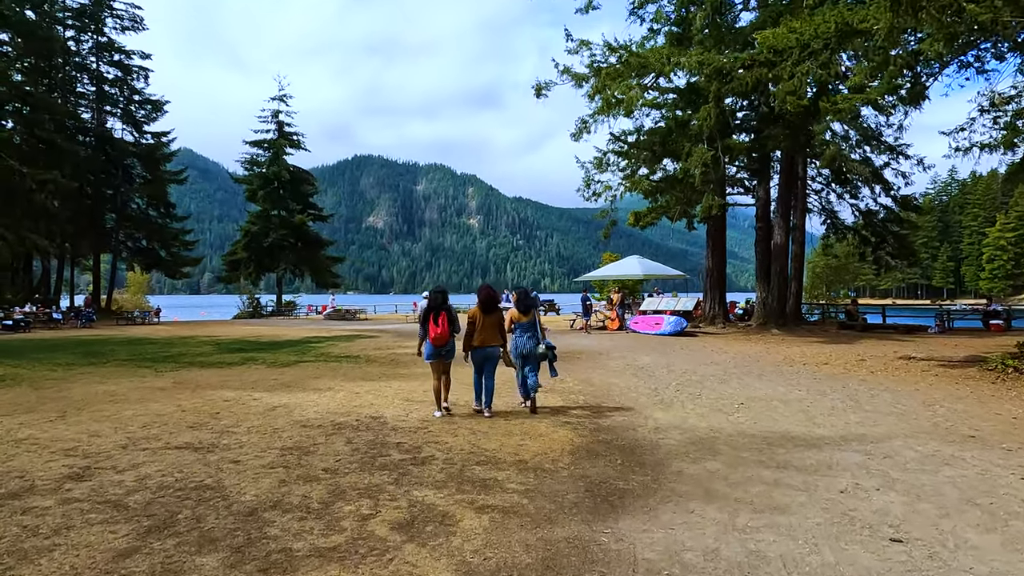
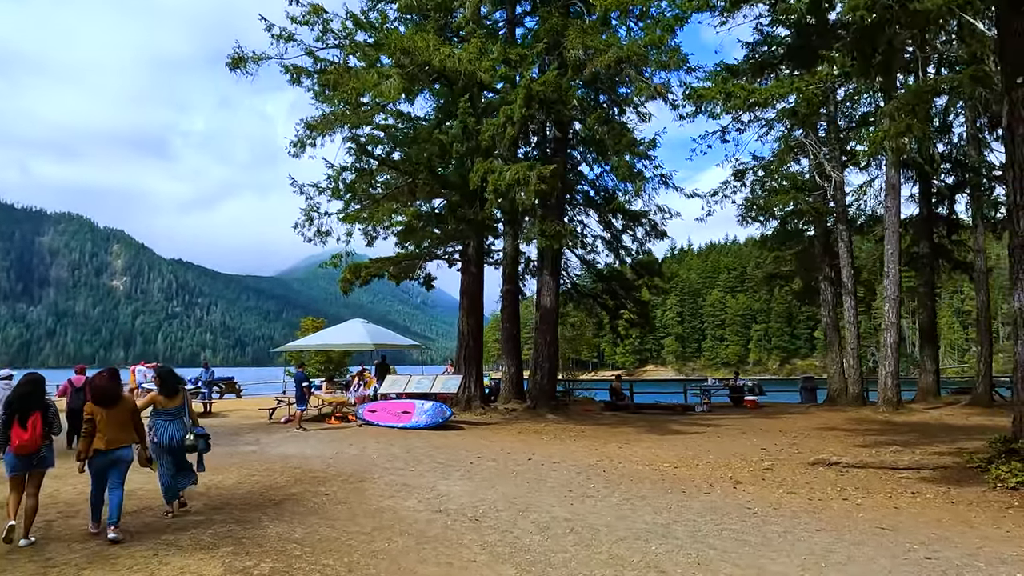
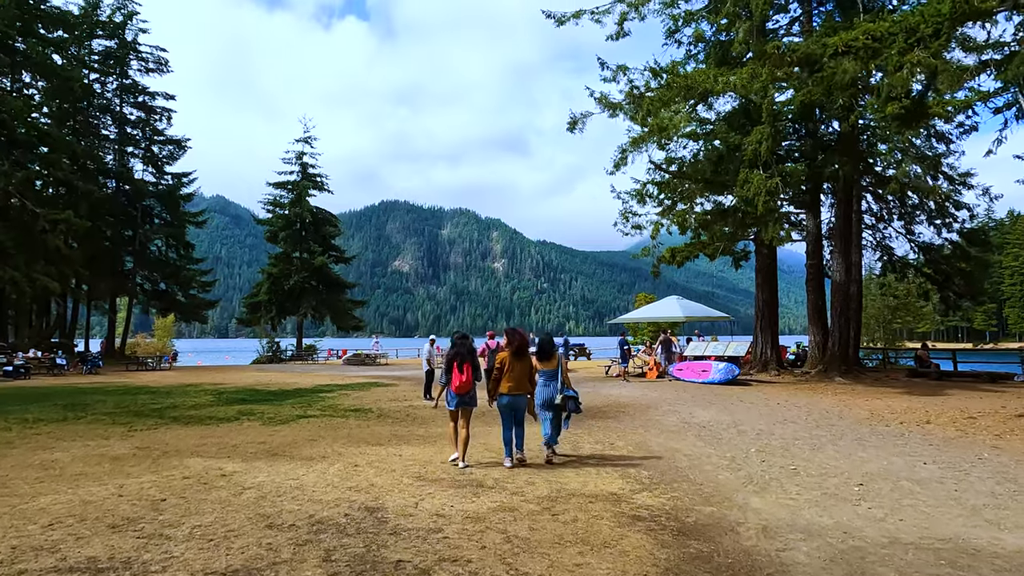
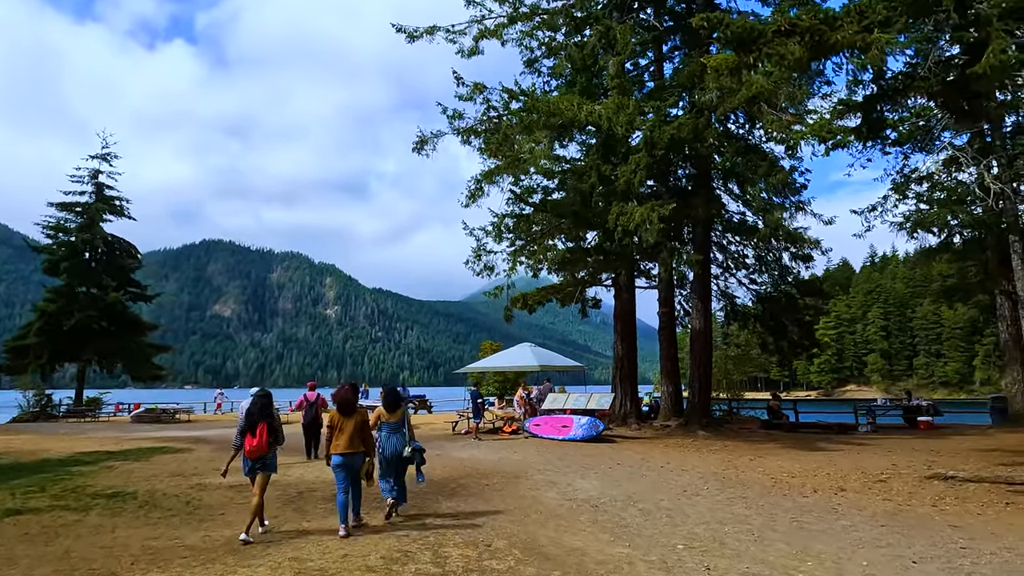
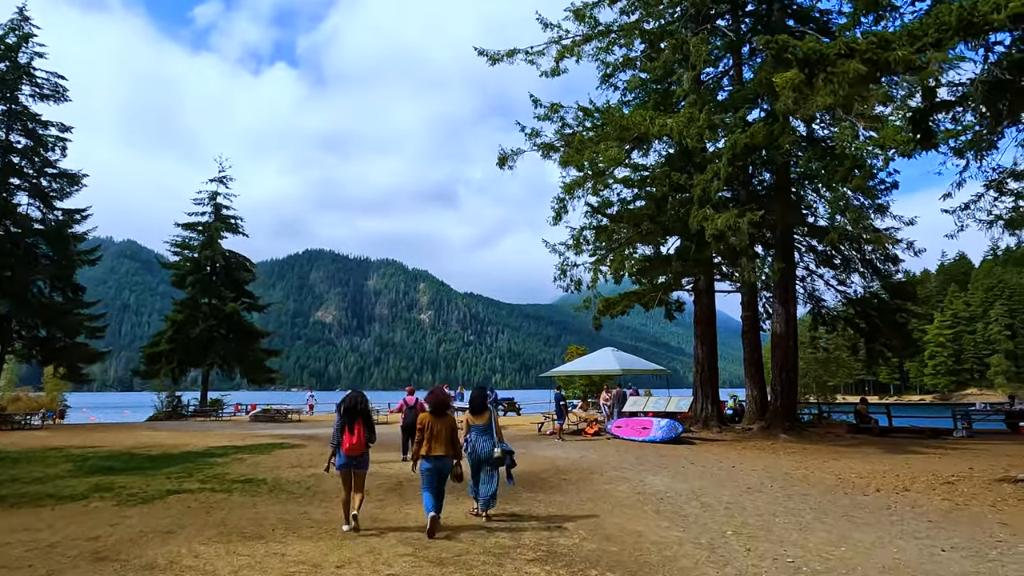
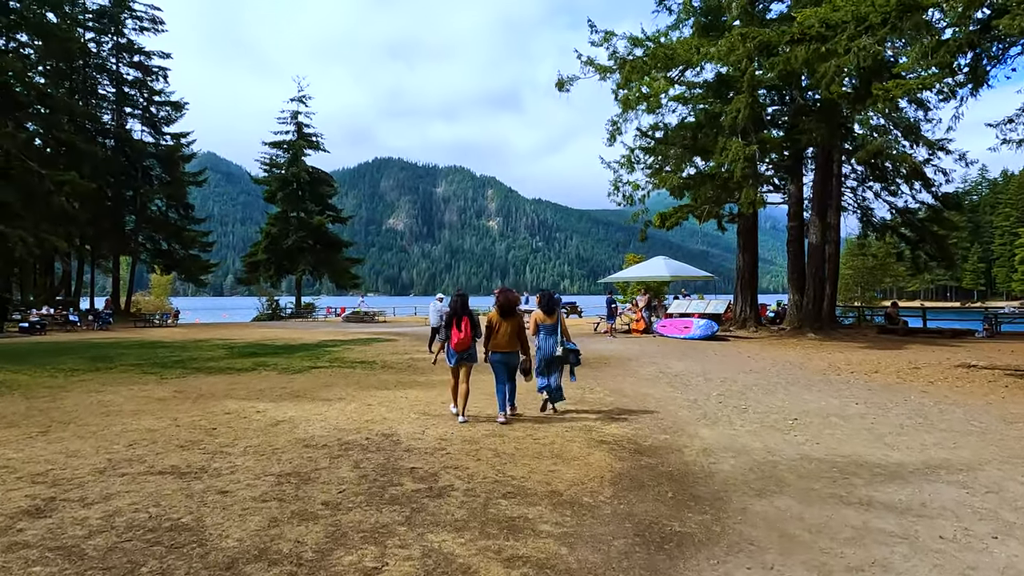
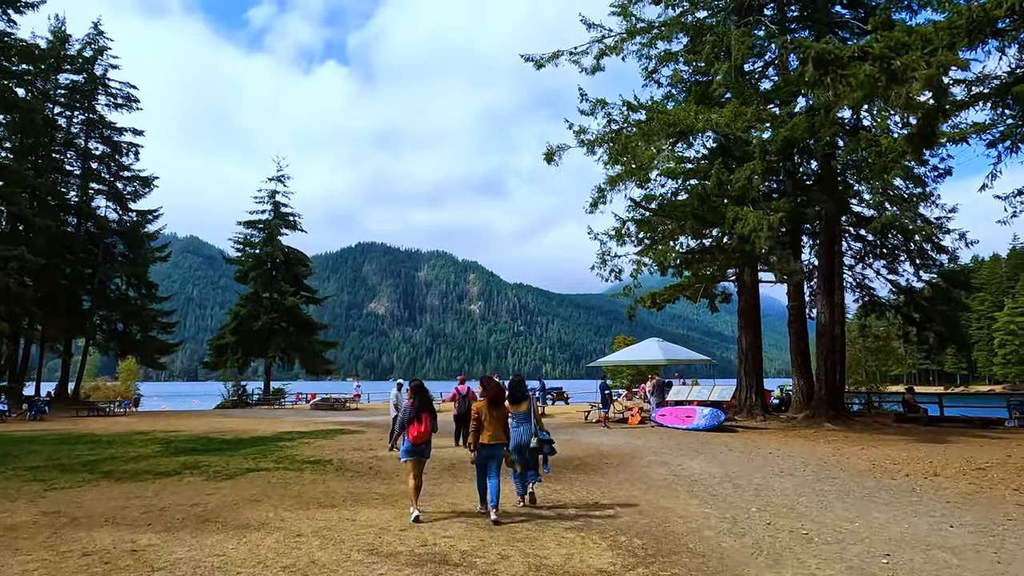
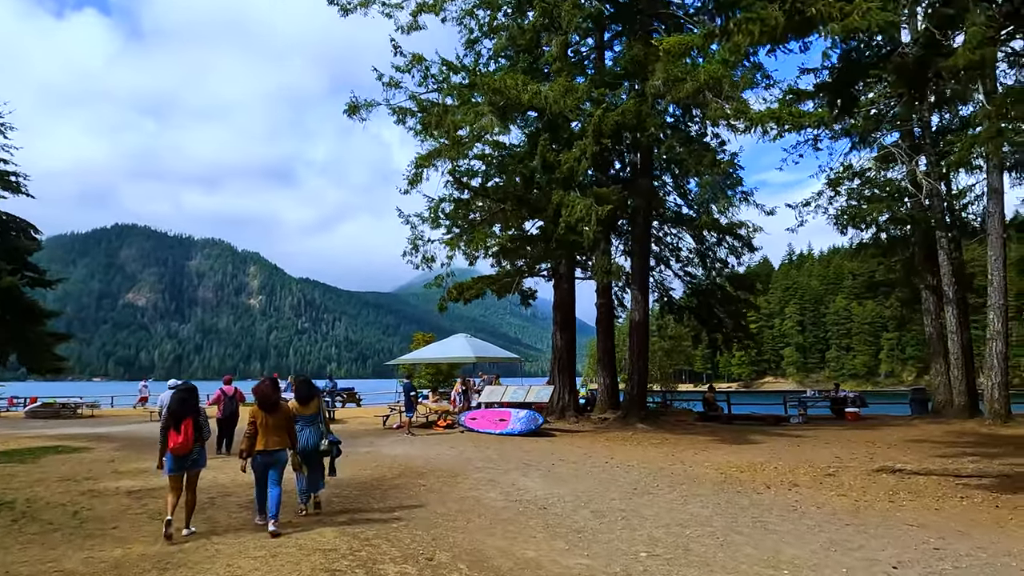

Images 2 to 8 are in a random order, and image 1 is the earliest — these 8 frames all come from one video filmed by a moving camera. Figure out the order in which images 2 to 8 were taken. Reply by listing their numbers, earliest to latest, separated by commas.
6, 3, 7, 5, 4, 8, 2
